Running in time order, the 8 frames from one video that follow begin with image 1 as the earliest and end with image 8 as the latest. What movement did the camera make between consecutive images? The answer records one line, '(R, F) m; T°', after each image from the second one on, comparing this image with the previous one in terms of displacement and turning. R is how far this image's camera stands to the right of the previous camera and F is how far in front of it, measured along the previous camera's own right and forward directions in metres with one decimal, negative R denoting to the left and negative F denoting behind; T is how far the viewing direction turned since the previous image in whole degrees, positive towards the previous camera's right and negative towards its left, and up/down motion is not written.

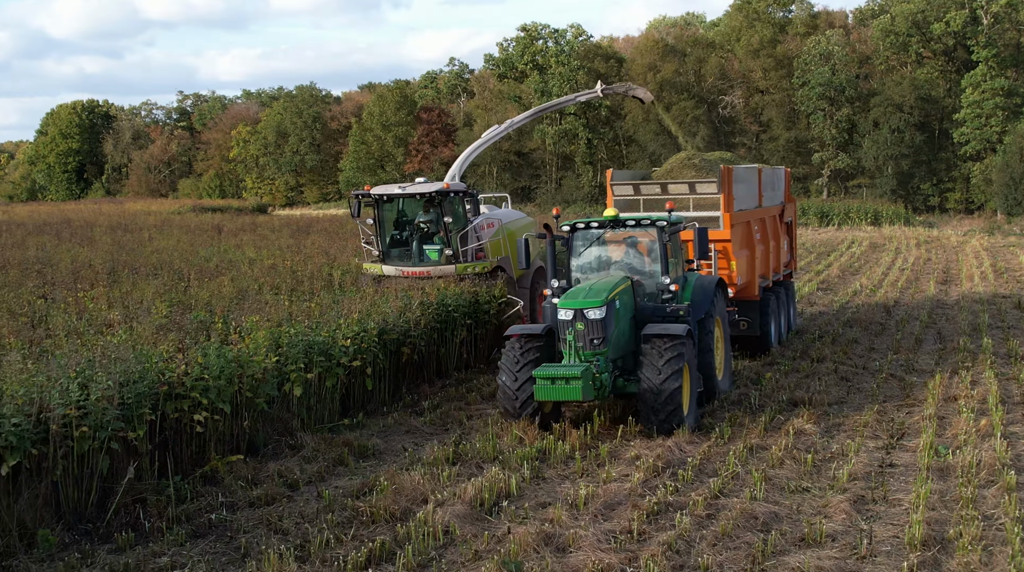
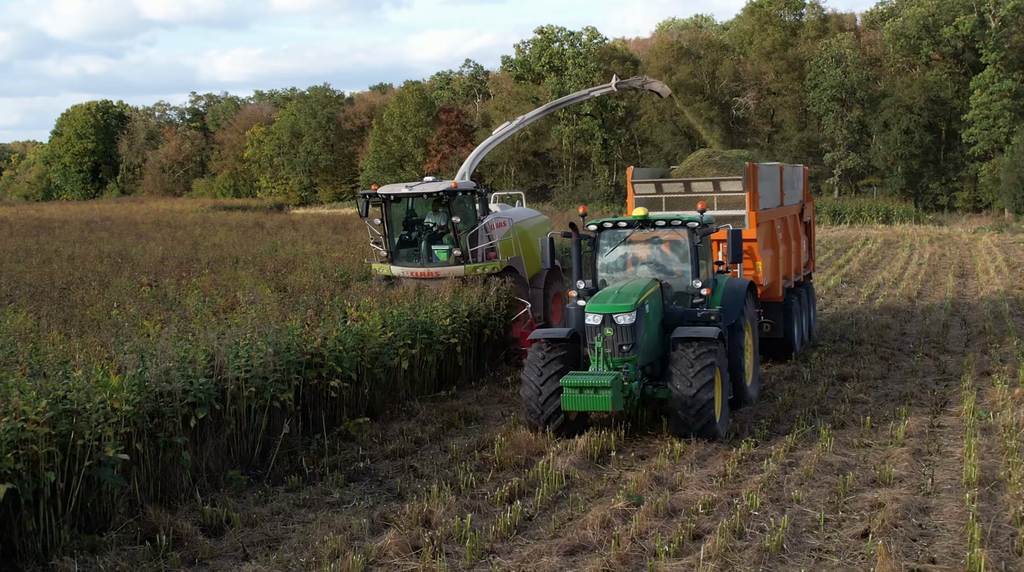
(-0.8, -1.1) m; 0°
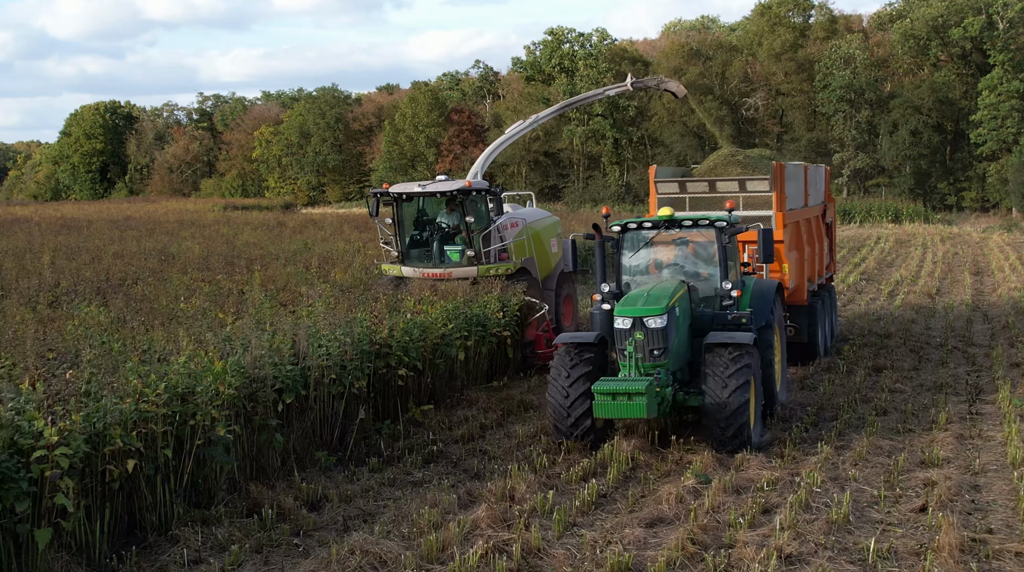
(-0.5, -0.5) m; 0°
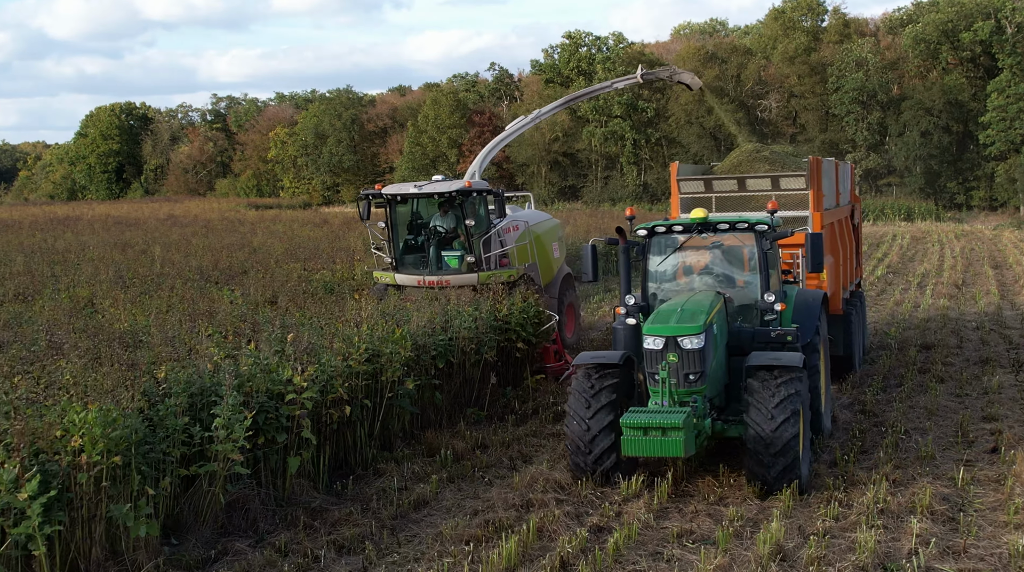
(-1.1, -1.4) m; 0°
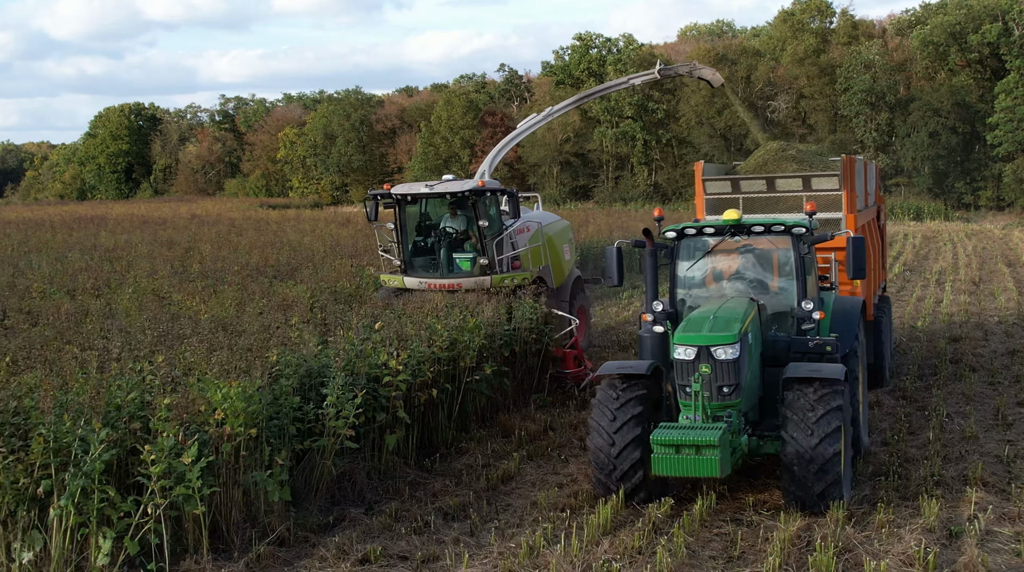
(-0.6, -0.6) m; 0°
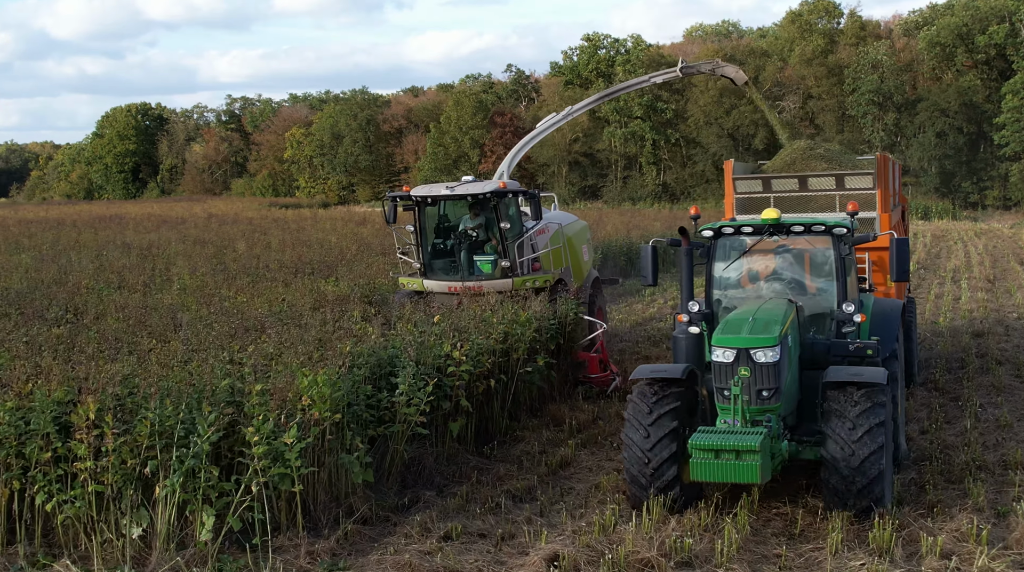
(-0.4, -0.4) m; 0°
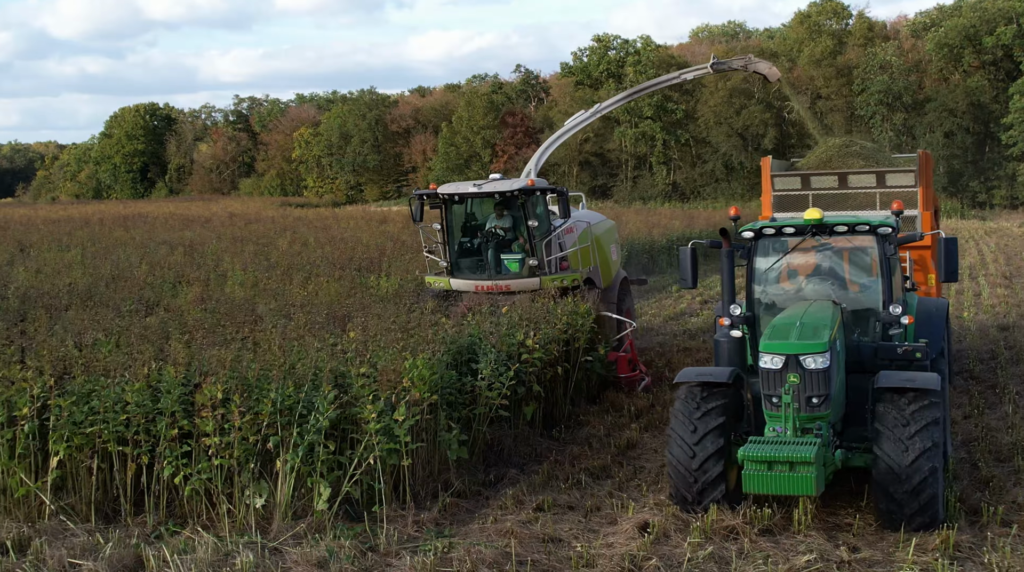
(-0.6, -0.5) m; 0°
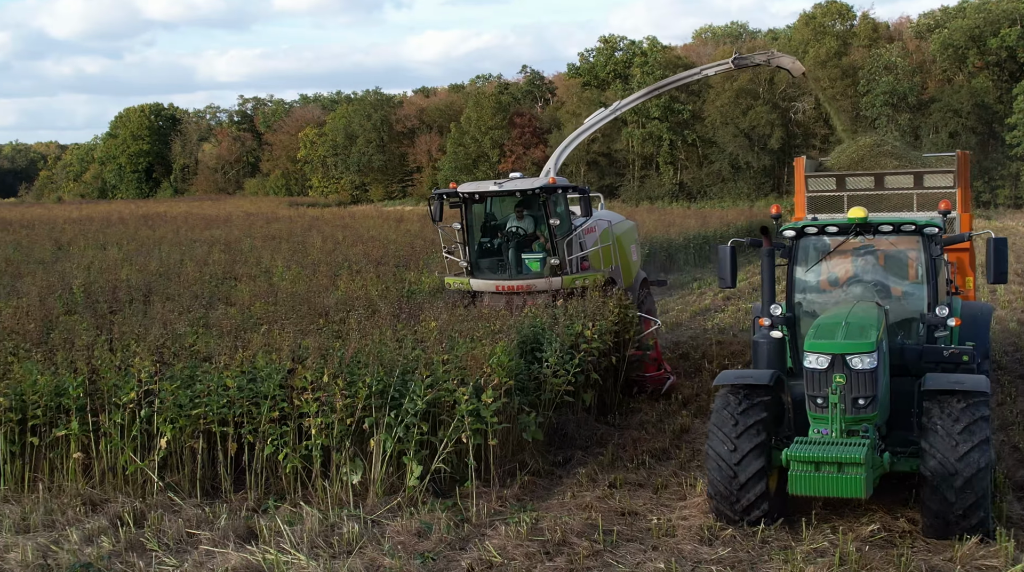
(-0.5, -0.5) m; 0°
